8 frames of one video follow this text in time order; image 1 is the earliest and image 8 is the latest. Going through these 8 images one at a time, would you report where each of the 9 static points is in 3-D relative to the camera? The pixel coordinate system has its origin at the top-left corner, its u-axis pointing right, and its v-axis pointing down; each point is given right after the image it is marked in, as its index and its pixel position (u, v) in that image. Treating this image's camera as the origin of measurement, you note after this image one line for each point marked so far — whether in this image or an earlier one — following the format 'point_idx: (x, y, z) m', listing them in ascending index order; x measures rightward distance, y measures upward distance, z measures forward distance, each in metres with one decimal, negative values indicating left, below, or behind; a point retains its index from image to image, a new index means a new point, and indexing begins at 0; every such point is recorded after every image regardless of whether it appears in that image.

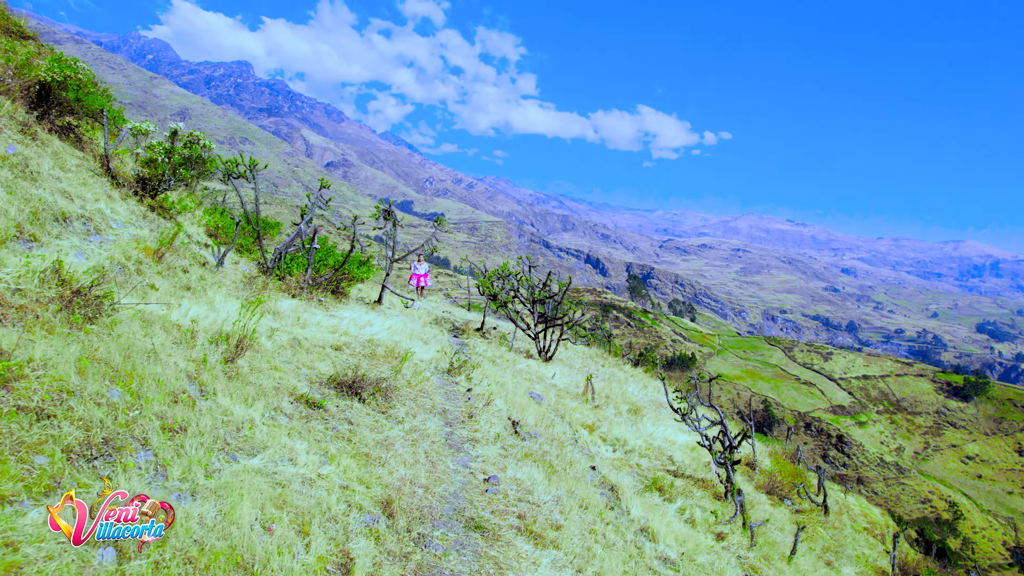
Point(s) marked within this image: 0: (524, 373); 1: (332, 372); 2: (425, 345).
0: (+0.3, -2.0, +17.5) m
1: (-2.4, -1.1, +9.8) m
2: (-1.8, -1.2, +15.2) m
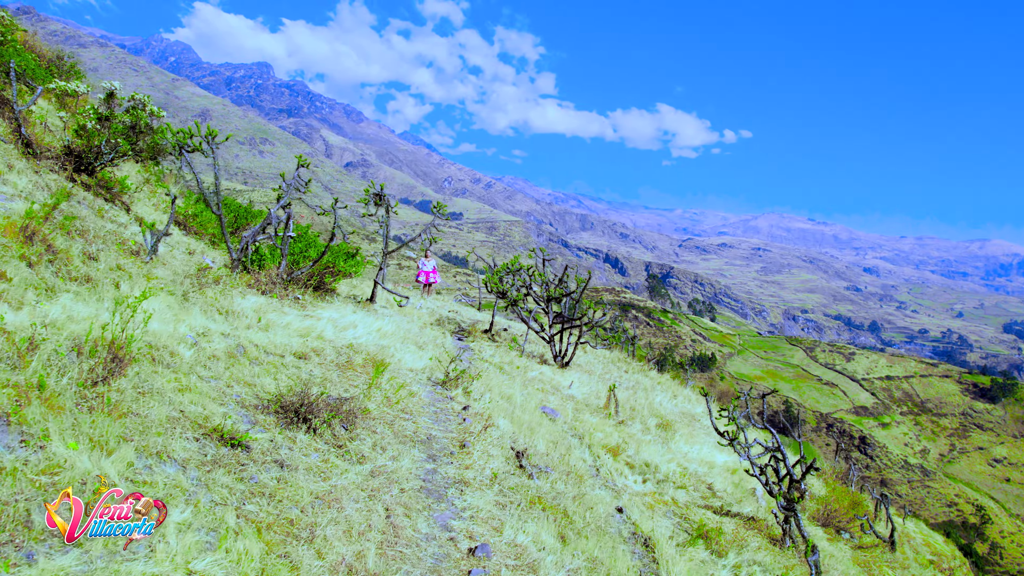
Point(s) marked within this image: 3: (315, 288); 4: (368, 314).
0: (+0.5, -2.0, +15.2) m
1: (-2.4, -1.0, +7.5) m
2: (-1.7, -1.1, +12.9) m
3: (-3.9, 0.0, +14.7) m
4: (-2.9, -0.6, +14.8) m
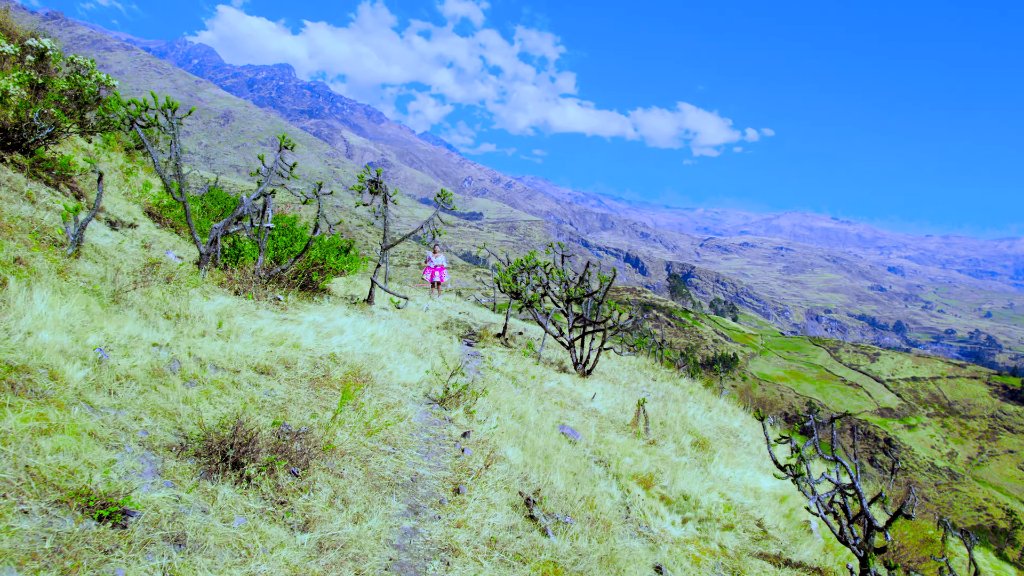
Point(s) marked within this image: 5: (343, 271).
0: (+0.7, -1.9, +13.3) m
1: (-2.3, -1.0, +5.7) m
2: (-1.5, -1.1, +11.1) m
3: (-3.7, 0.0, +13.0) m
4: (-2.7, -0.5, +13.0) m
5: (-3.2, +0.3, +13.8) m
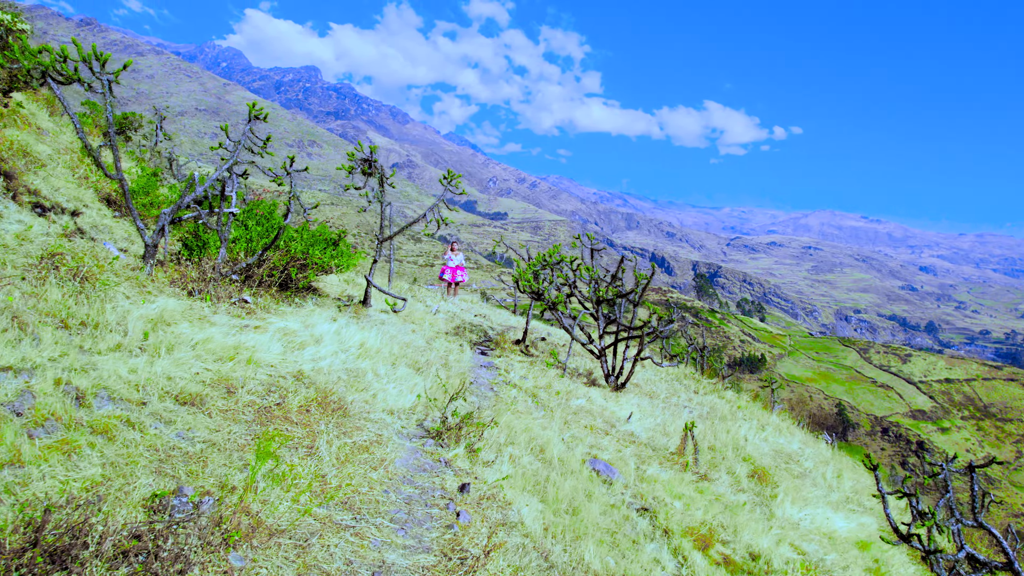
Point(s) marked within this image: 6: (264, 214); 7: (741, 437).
0: (+1.0, -1.9, +11.0) m
1: (-2.3, -1.0, +3.5) m
2: (-1.3, -1.1, +8.9) m
3: (-3.4, 0.0, +10.8) m
4: (-2.4, -0.5, +10.8) m
5: (-2.9, +0.3, +11.6) m
6: (-3.8, +1.1, +11.4) m
7: (+4.2, -2.7, +13.6) m
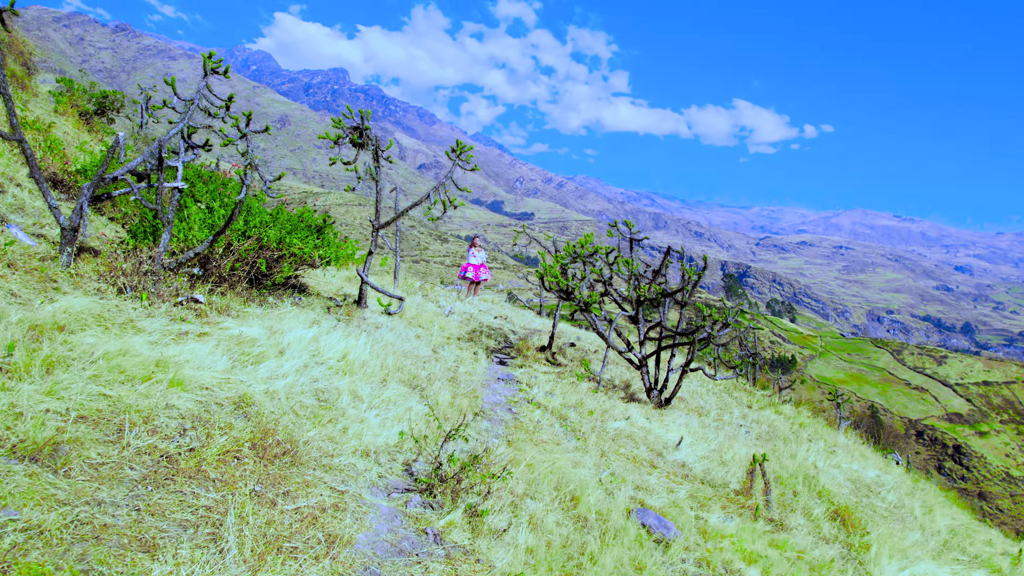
0: (+1.3, -1.9, +8.8) m
1: (-2.3, -1.0, +1.5) m
2: (-1.1, -1.1, +6.8) m
3: (-3.1, 0.0, +8.8) m
4: (-2.1, -0.5, +8.8) m
5: (-2.6, +0.3, +9.6) m
6: (-3.5, +1.2, +9.4) m
7: (+4.6, -2.7, +11.3) m
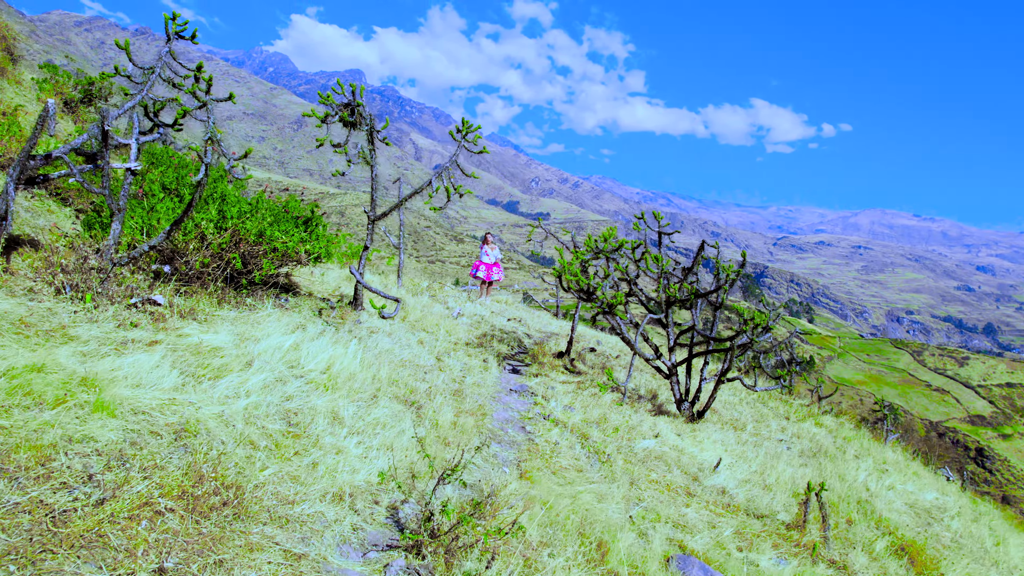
0: (+1.4, -1.9, +7.6) m
1: (-2.3, -1.0, +0.4) m
2: (-1.0, -1.1, +5.6) m
3: (-3.0, 0.0, +7.7) m
4: (-2.0, -0.5, +7.7) m
5: (-2.4, +0.3, +8.5) m
6: (-3.4, +1.2, +8.3) m
7: (+4.8, -2.7, +10.0) m
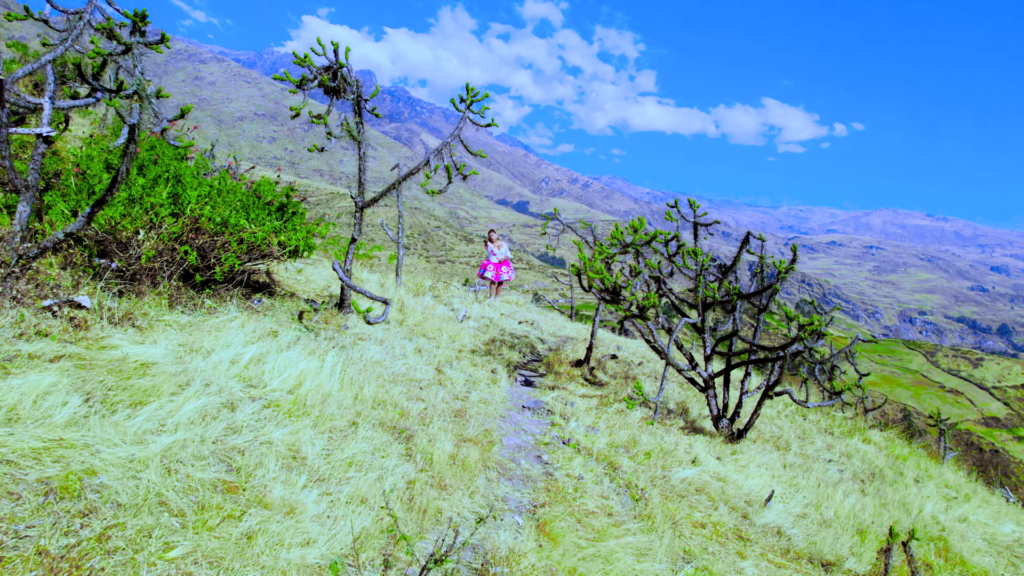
0: (+1.6, -1.9, +6.2) m
1: (-2.3, -1.0, -1.0) m
2: (-0.9, -1.1, +4.3) m
3: (-2.9, +0.1, +6.4) m
4: (-1.9, -0.5, +6.3) m
5: (-2.3, +0.4, +7.2) m
6: (-3.2, +1.2, +7.0) m
7: (+4.9, -2.7, +8.6) m
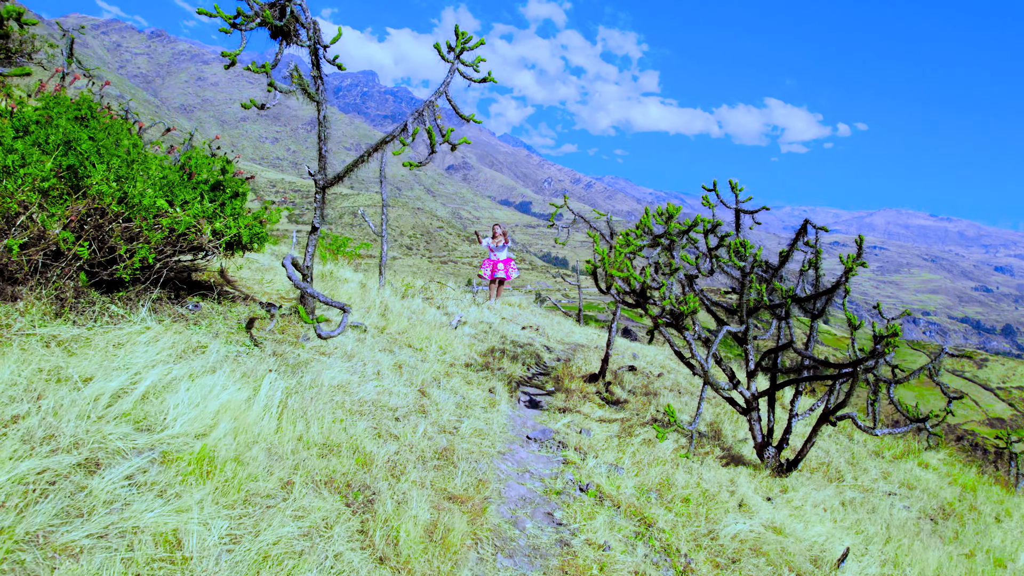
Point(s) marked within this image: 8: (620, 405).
0: (+1.6, -1.9, +4.6) m
1: (-2.3, -1.0, -2.5) m
2: (-0.9, -1.1, +2.7) m
3: (-2.9, 0.0, +4.8) m
4: (-1.9, -0.5, +4.8) m
5: (-2.3, +0.3, +5.6) m
6: (-3.2, +1.2, +5.4) m
7: (+4.9, -2.7, +7.0) m
8: (+1.2, -1.3, +8.4) m
